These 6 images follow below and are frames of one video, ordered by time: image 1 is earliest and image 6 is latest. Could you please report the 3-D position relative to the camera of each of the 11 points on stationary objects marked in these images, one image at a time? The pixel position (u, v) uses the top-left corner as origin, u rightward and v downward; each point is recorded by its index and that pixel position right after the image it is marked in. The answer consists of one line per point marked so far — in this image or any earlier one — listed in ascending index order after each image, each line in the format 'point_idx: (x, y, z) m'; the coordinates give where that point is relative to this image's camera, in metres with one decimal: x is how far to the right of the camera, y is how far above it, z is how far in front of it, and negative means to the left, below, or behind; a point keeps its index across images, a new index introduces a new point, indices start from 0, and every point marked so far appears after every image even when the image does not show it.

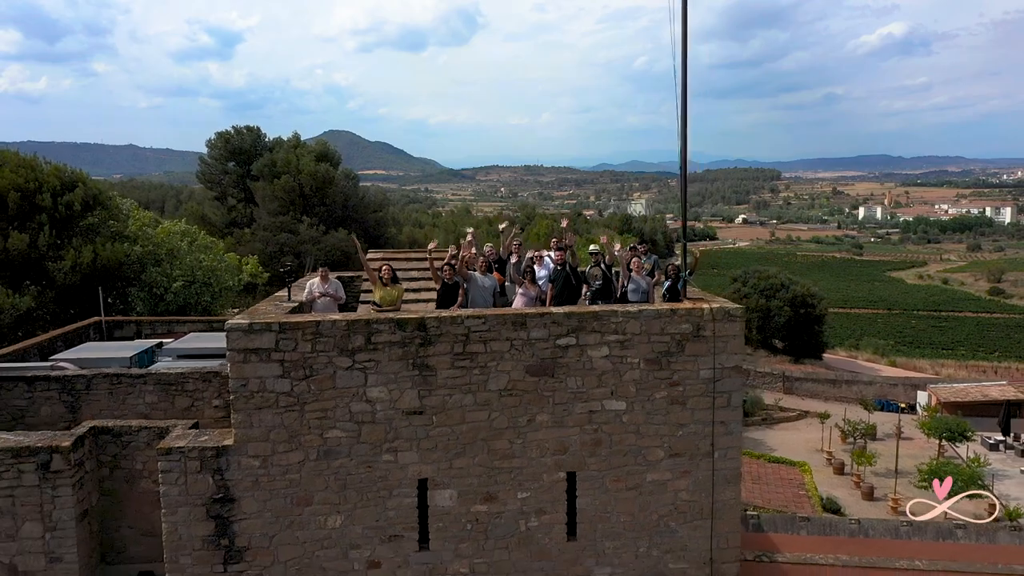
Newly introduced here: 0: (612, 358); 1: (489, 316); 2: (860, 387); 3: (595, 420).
0: (+0.4, -0.3, +3.7) m
1: (-0.1, -0.1, +3.6) m
2: (+6.5, -1.8, +15.2) m
3: (+0.3, -0.5, +3.8) m
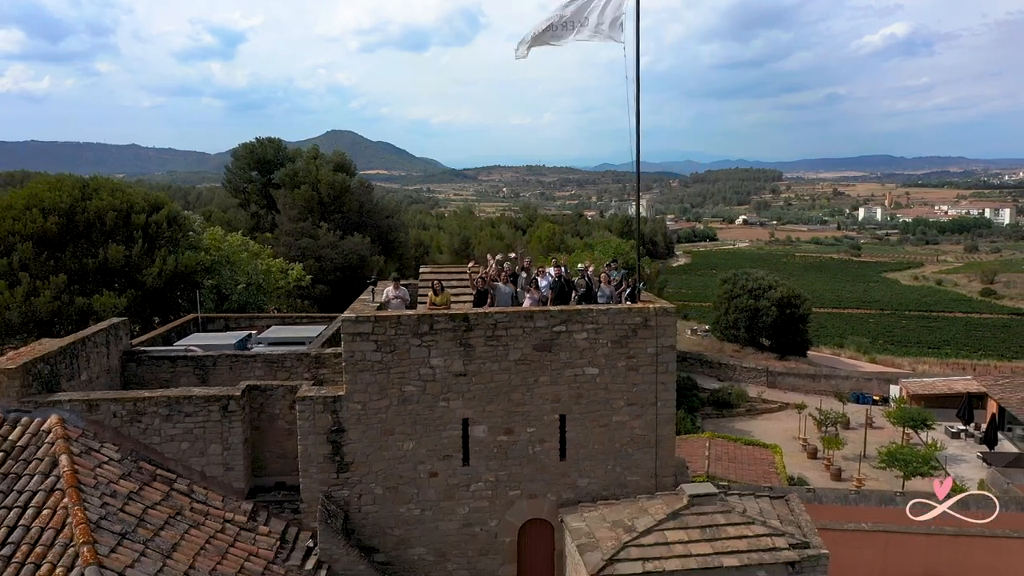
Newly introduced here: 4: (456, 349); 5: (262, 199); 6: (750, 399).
0: (+0.4, -0.3, +5.0) m
1: (0.0, -0.2, +4.9) m
2: (+6.6, -1.9, +16.5) m
3: (+0.4, -0.6, +5.0) m
4: (-0.4, -0.4, +4.9) m
5: (-5.8, +2.0, +19.0) m
6: (+4.5, -2.1, +15.5) m
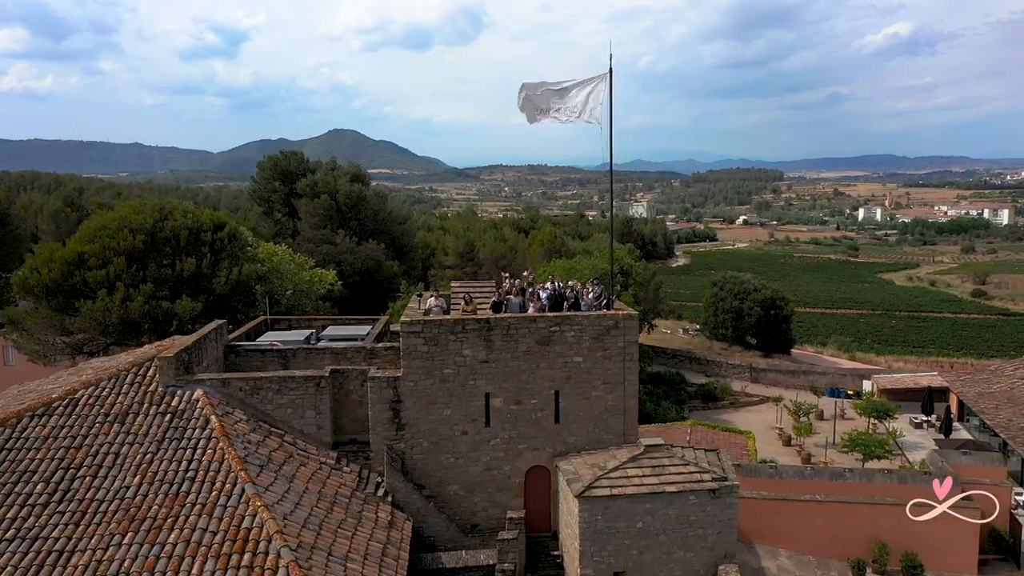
0: (+0.5, -0.4, +6.4) m
1: (0.0, -0.2, +6.3) m
2: (+6.7, -1.9, +17.9) m
3: (+0.4, -0.6, +6.5) m
4: (-0.3, -0.5, +6.3) m
5: (-5.7, +2.0, +20.5) m
6: (+4.6, -2.2, +16.9) m
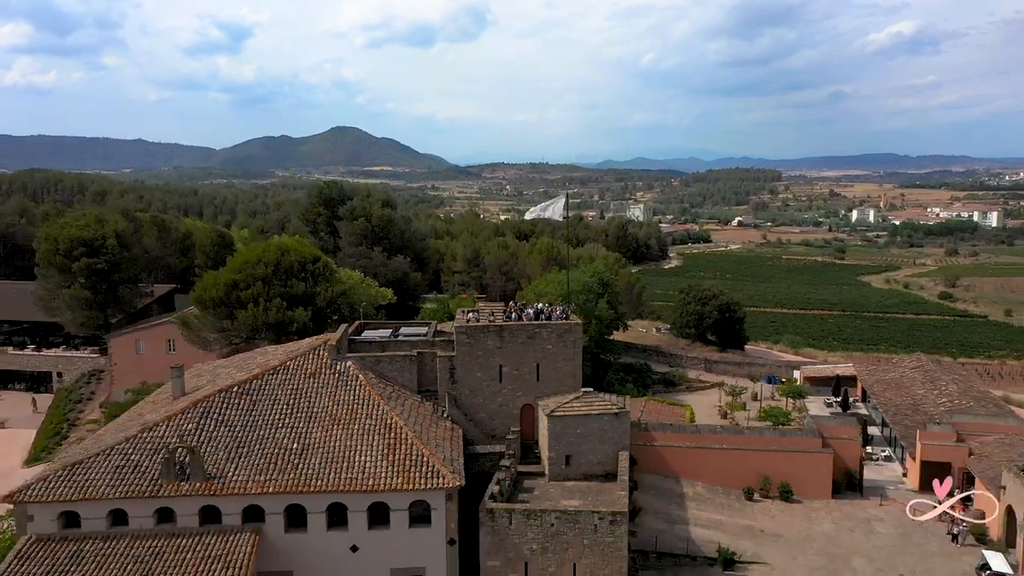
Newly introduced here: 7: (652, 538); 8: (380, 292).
0: (+0.5, -0.6, +10.8) m
1: (+0.1, -0.5, +10.7) m
2: (+6.7, -2.2, +22.3) m
3: (+0.5, -0.9, +10.9) m
4: (-0.3, -0.7, +10.7) m
5: (-5.7, +1.8, +24.9) m
6: (+4.6, -2.4, +21.3) m
7: (+2.0, -3.6, +11.8) m
8: (-3.0, -0.1, +18.6) m
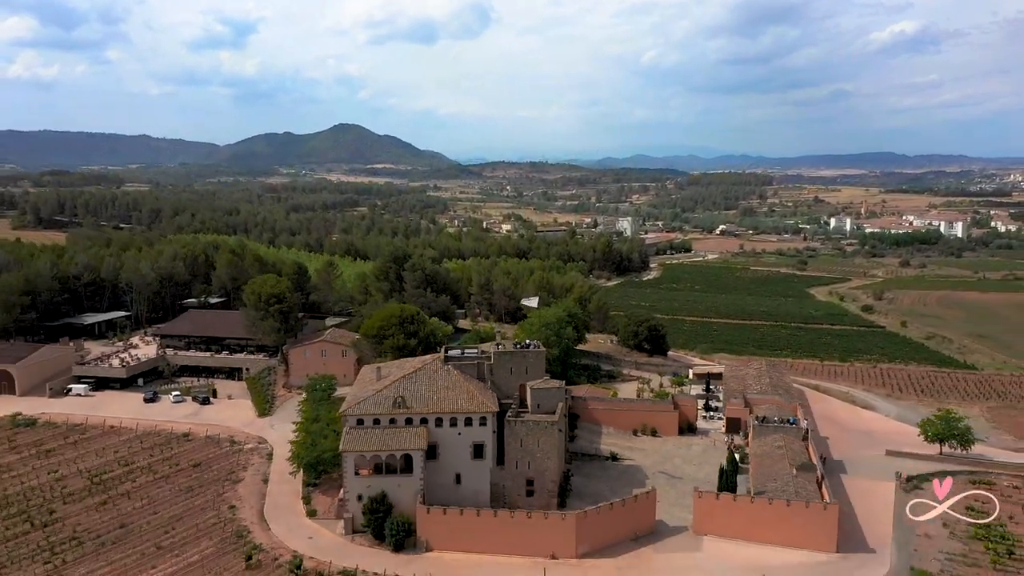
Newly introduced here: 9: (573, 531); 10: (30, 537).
0: (+0.6, -1.9, +24.1) m
1: (+0.2, -1.8, +24.0) m
2: (+6.8, -3.5, +35.6) m
3: (+0.6, -2.2, +24.1) m
4: (-0.2, -2.0, +24.0) m
5: (-5.6, +0.6, +38.1) m
6: (+4.7, -3.7, +34.6) m
7: (+2.1, -4.9, +25.1) m
8: (-2.9, -1.3, +31.9) m
9: (+1.4, -5.5, +18.6) m
10: (-11.5, -5.9, +19.7) m
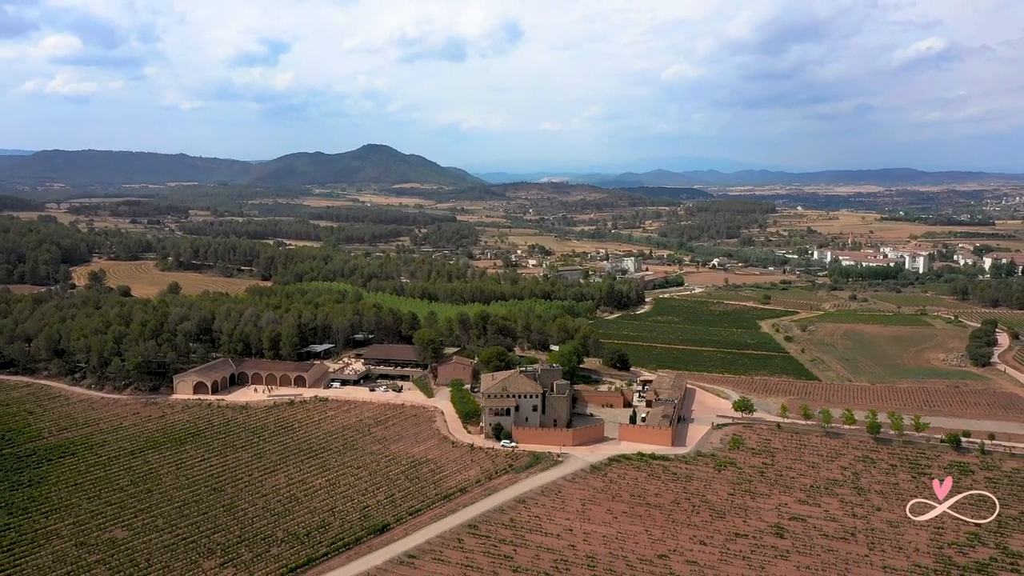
0: (+3.0, -5.6, +55.9) m
1: (+2.6, -5.4, +55.8) m
2: (+9.5, -7.3, +67.2) m
3: (+3.0, -5.8, +56.0) m
4: (+2.2, -5.6, +55.8) m
5: (-2.8, -3.2, +70.1) m
6: (+7.4, -7.5, +66.3) m
7: (+4.5, -8.6, +56.8) m
8: (-0.3, -5.1, +63.8) m
9: (+3.7, -9.1, +50.3) m
10: (-9.2, -9.4, +51.8) m
